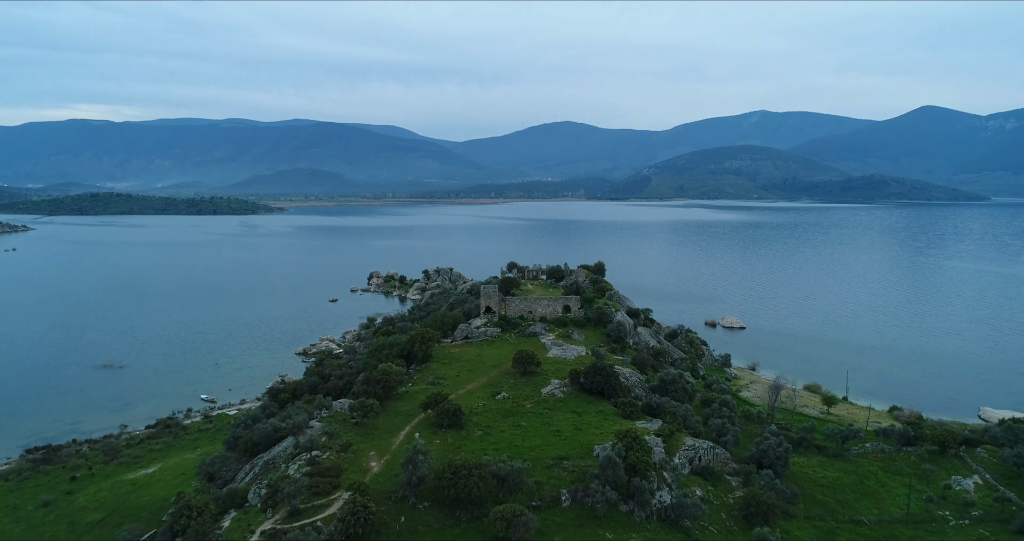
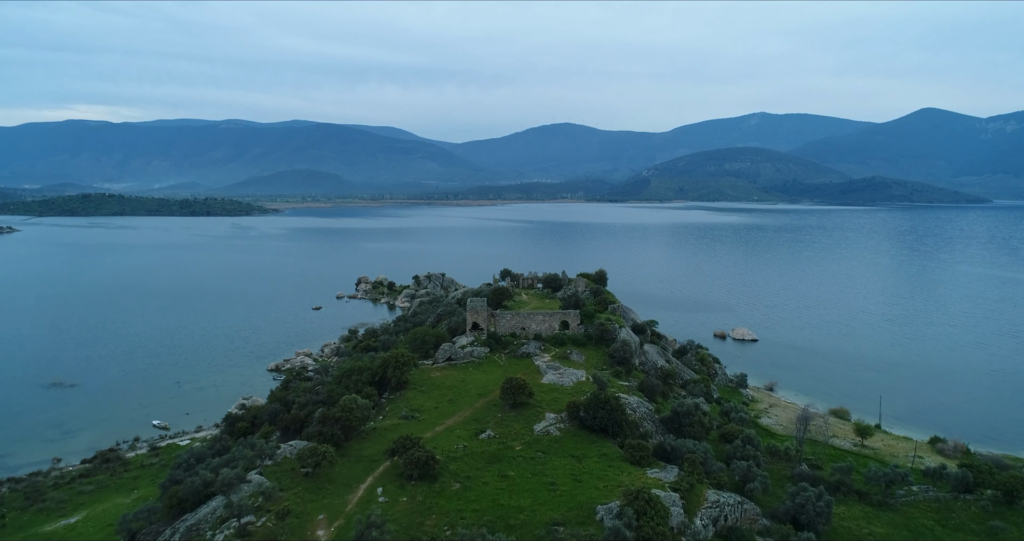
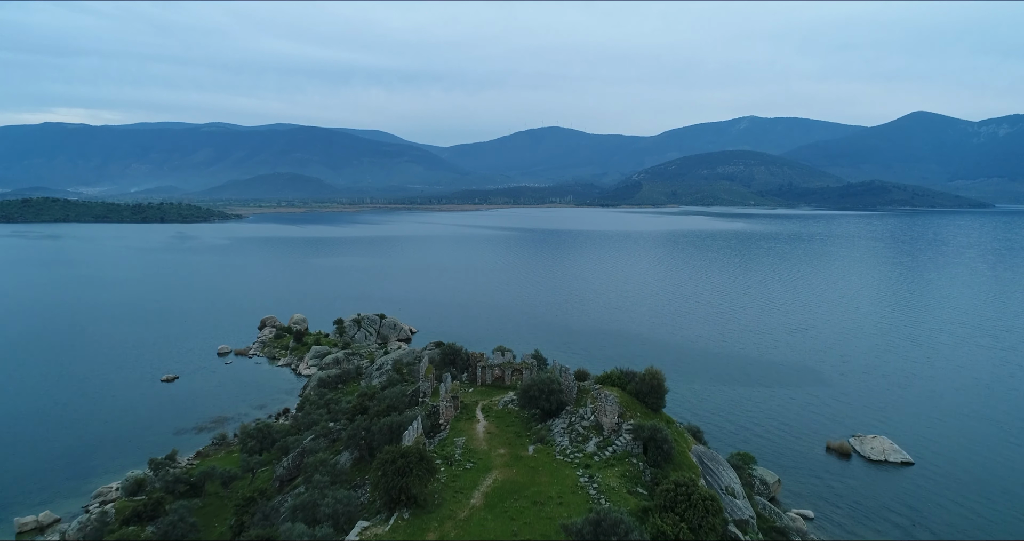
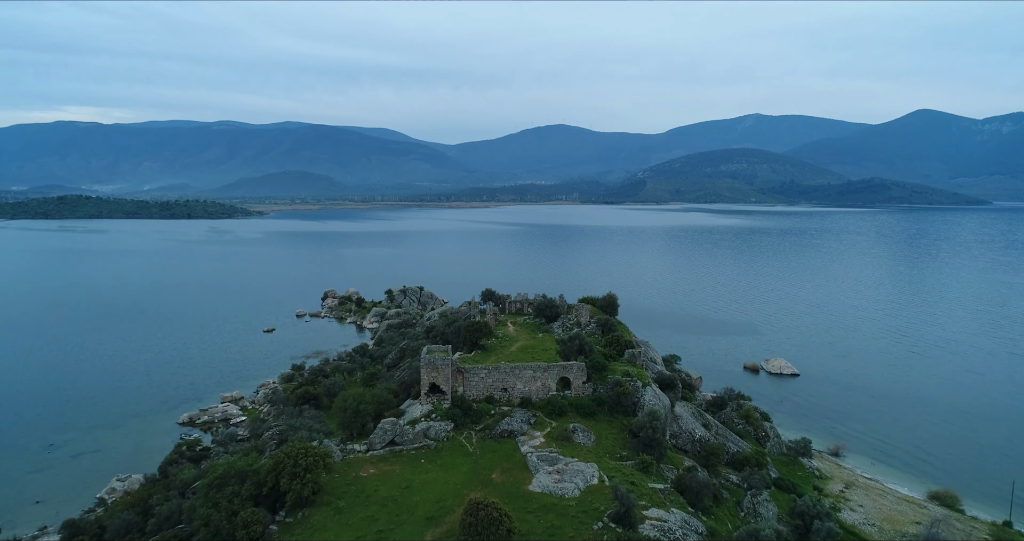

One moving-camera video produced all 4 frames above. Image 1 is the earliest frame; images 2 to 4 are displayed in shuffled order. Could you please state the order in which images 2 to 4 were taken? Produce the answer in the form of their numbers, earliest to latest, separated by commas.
2, 4, 3
